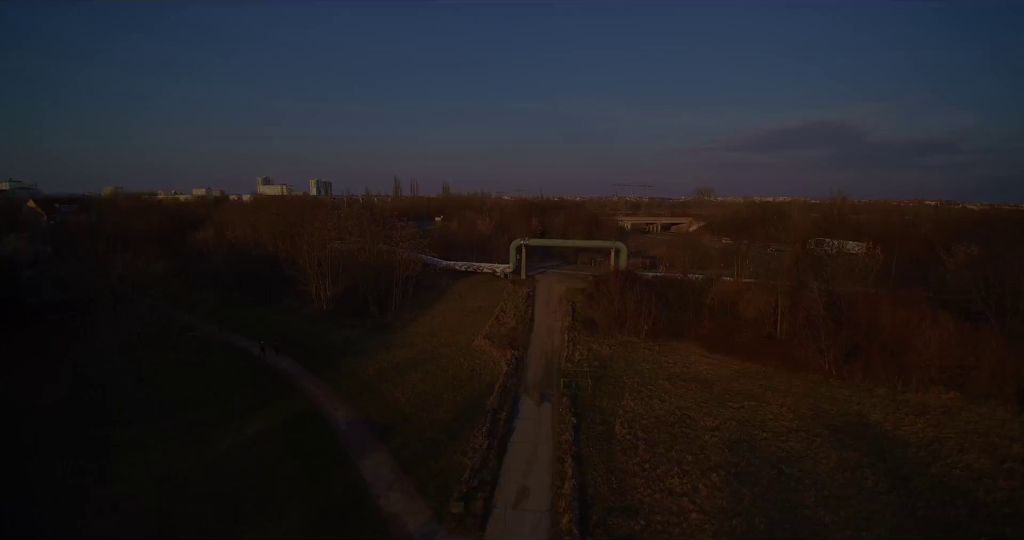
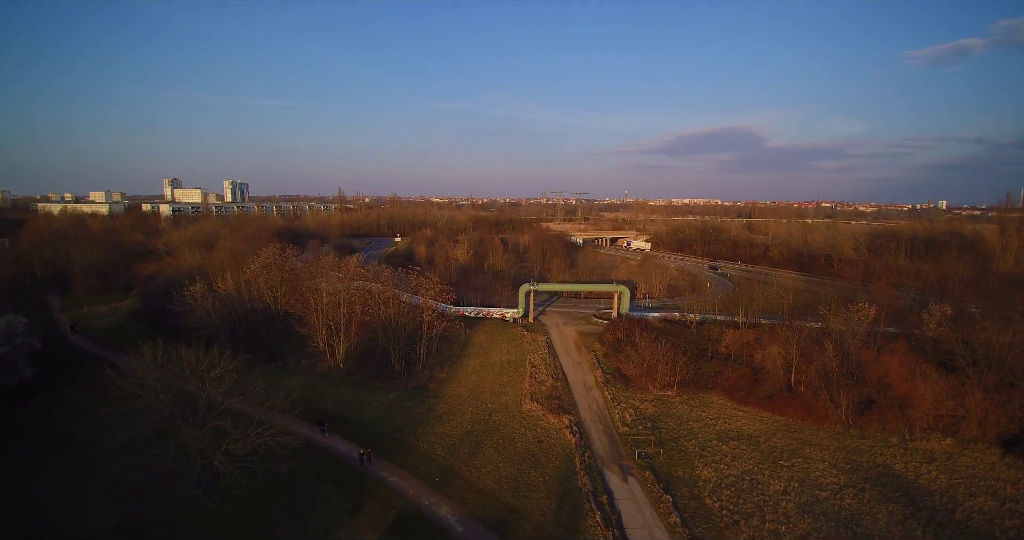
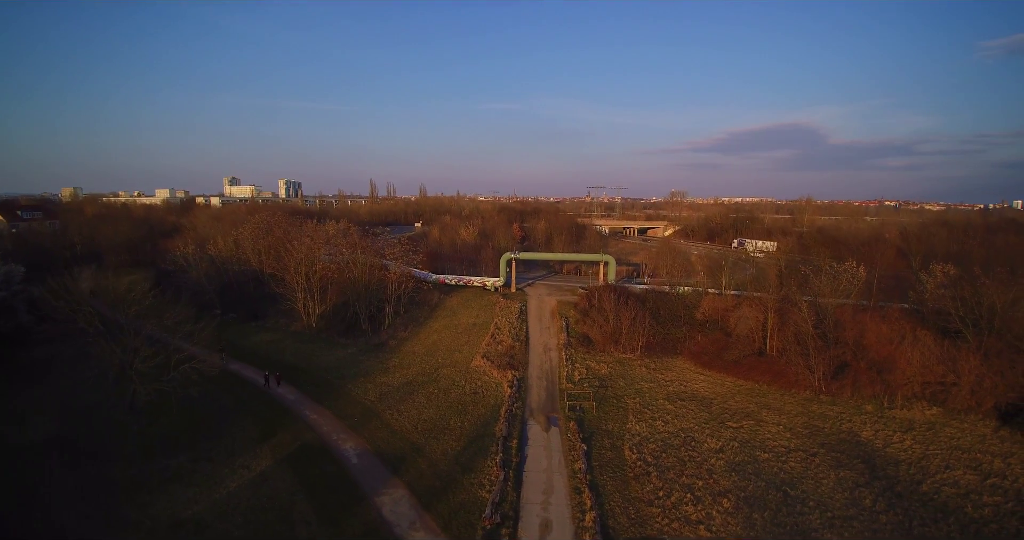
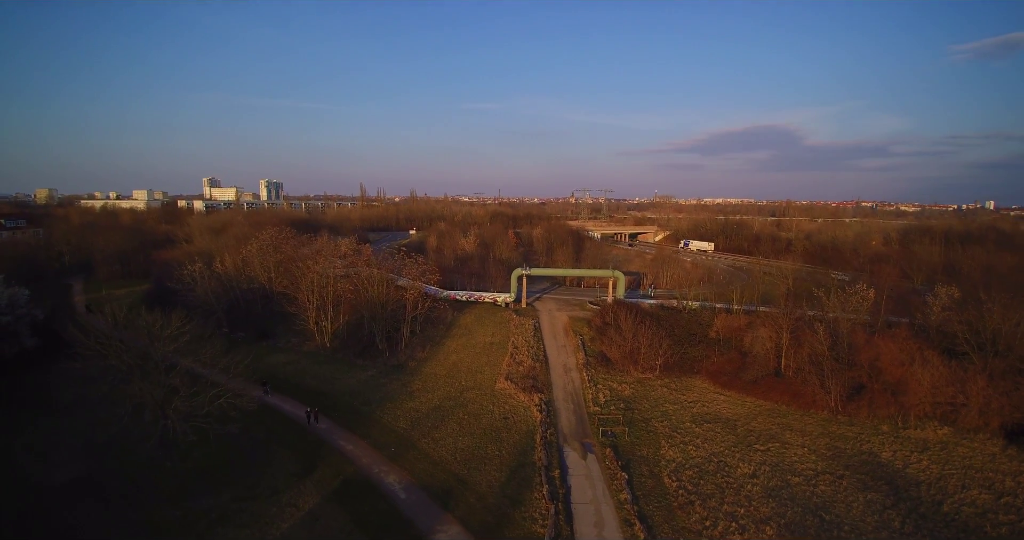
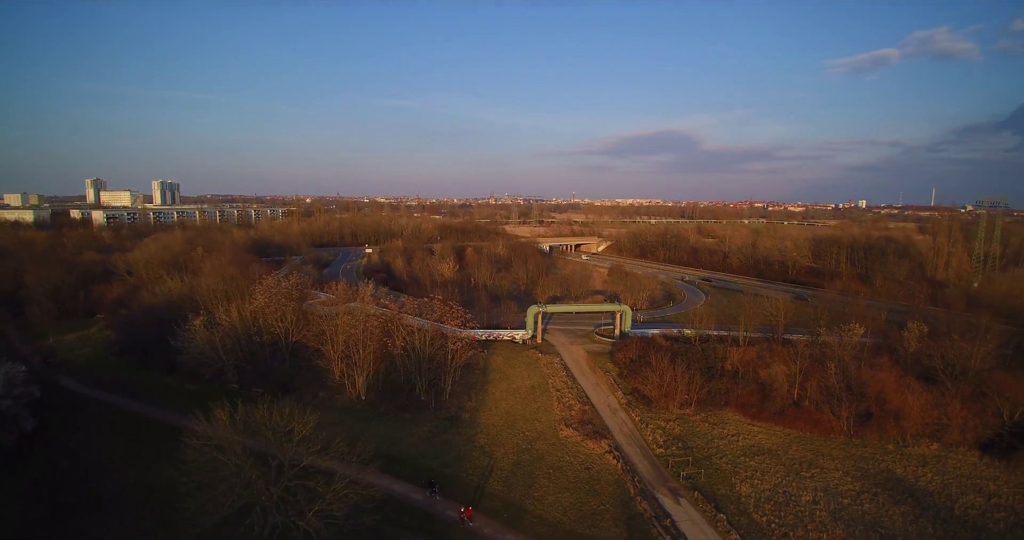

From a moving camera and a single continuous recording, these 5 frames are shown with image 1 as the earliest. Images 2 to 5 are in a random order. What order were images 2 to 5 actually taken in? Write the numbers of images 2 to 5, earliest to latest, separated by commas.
3, 4, 2, 5
